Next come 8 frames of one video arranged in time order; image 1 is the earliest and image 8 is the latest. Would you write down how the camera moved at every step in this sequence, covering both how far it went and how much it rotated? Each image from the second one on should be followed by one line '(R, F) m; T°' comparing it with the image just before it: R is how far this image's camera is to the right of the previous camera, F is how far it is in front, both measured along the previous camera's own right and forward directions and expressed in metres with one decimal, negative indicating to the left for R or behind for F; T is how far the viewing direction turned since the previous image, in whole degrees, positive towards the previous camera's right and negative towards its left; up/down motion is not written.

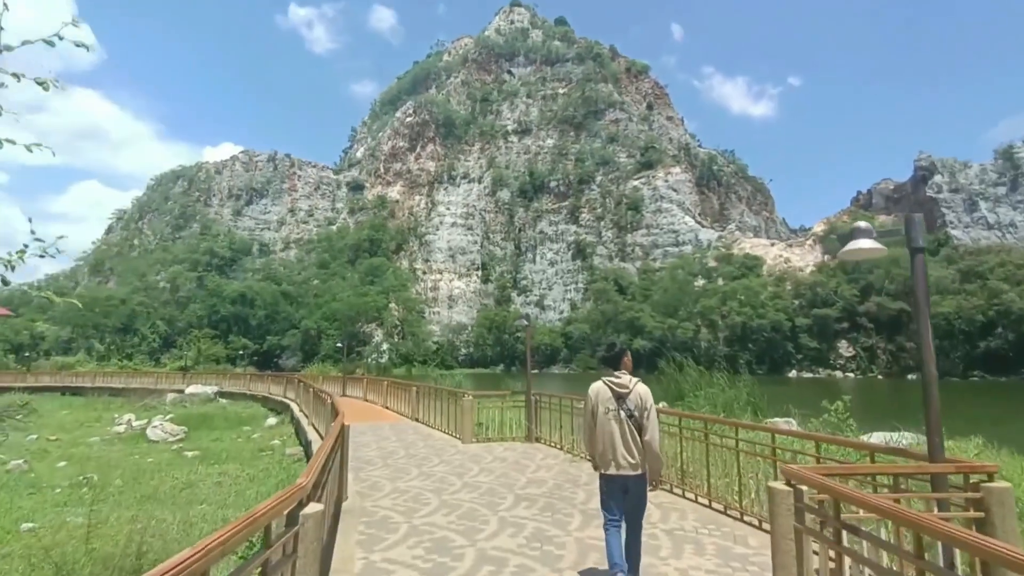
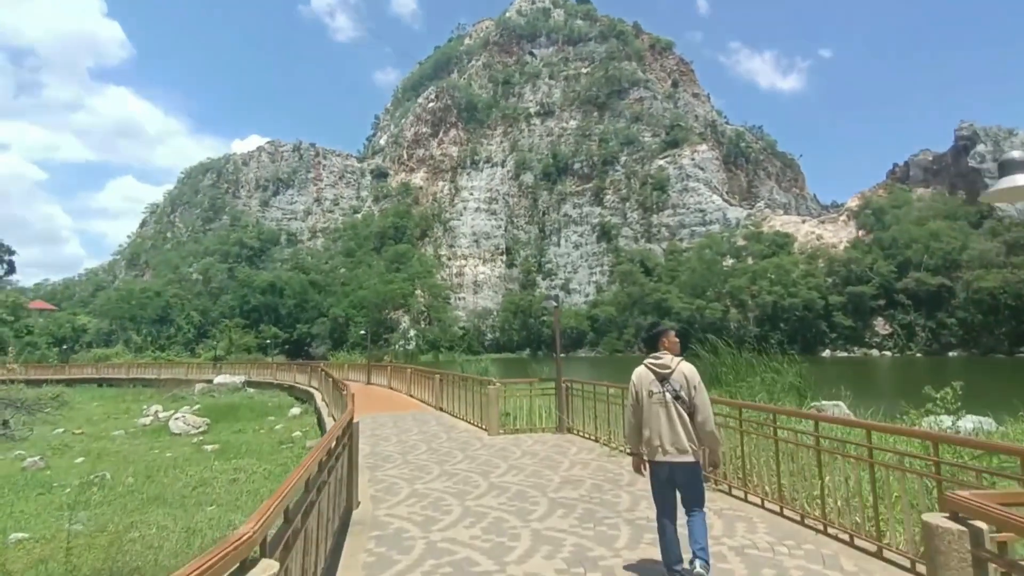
(-0.1, +1.2) m; -3°
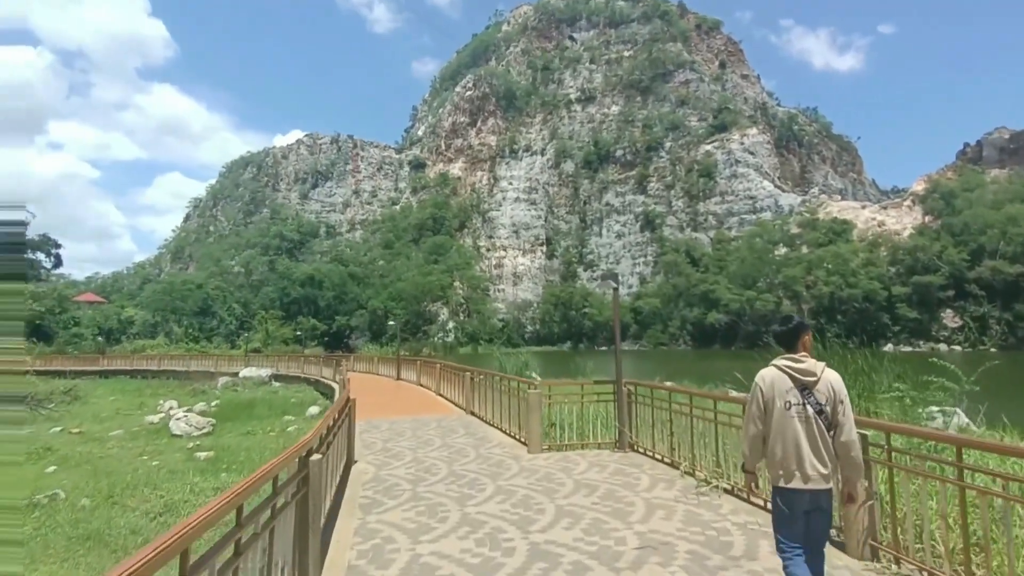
(-0.1, +3.0) m; -5°
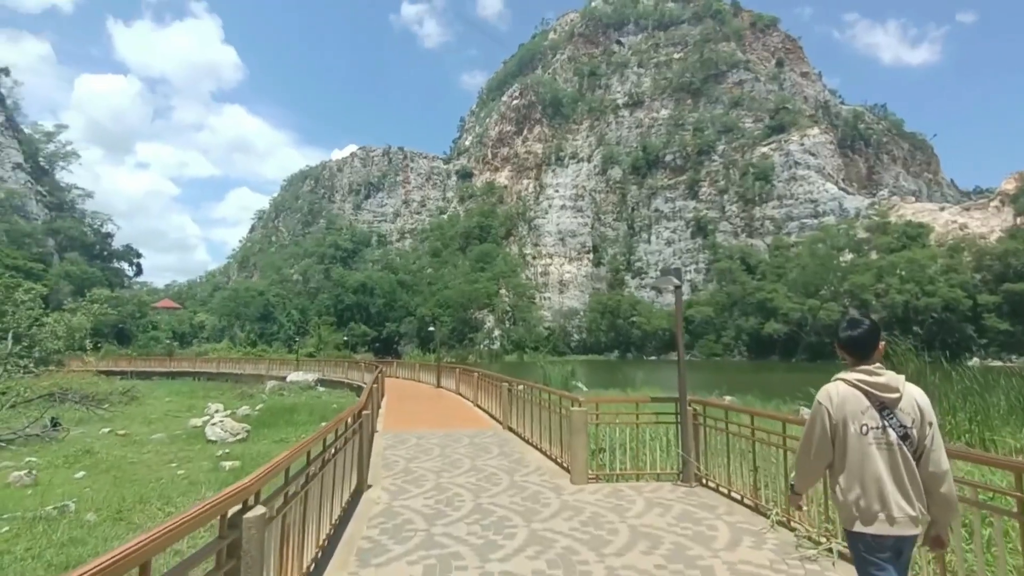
(+0.1, +1.3) m; -6°
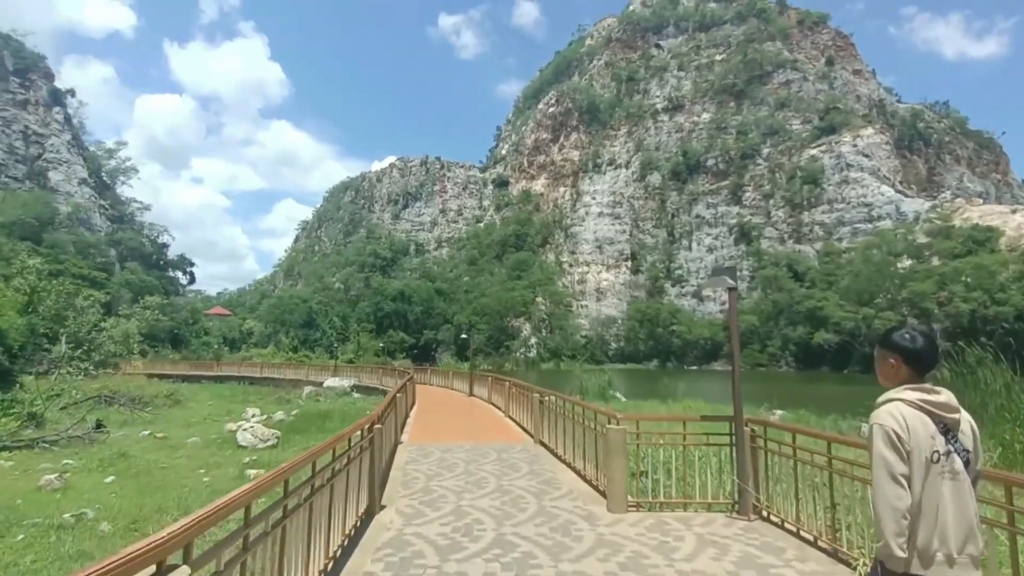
(+0.1, +0.7) m; -5°
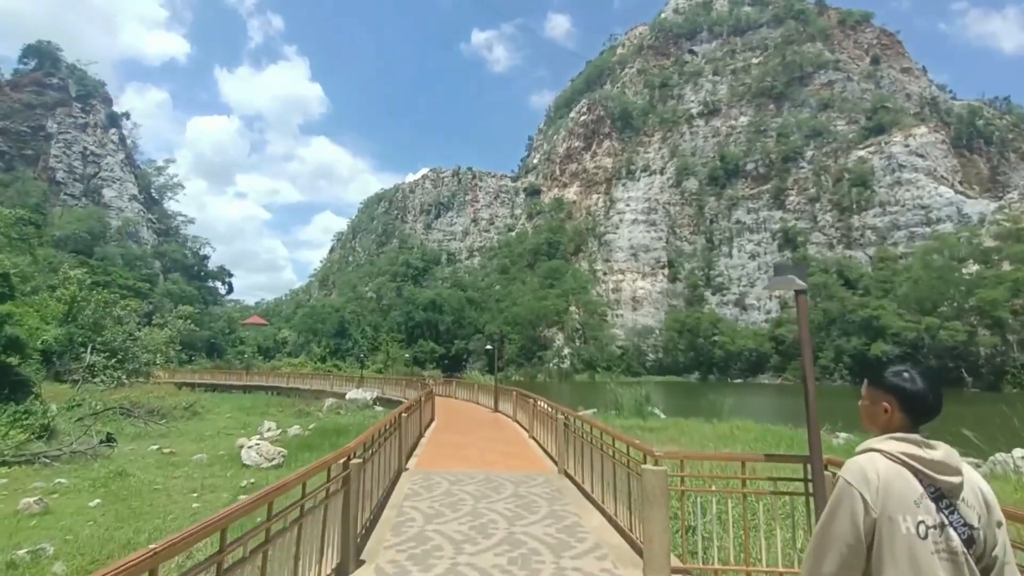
(+0.3, +1.5) m; -4°
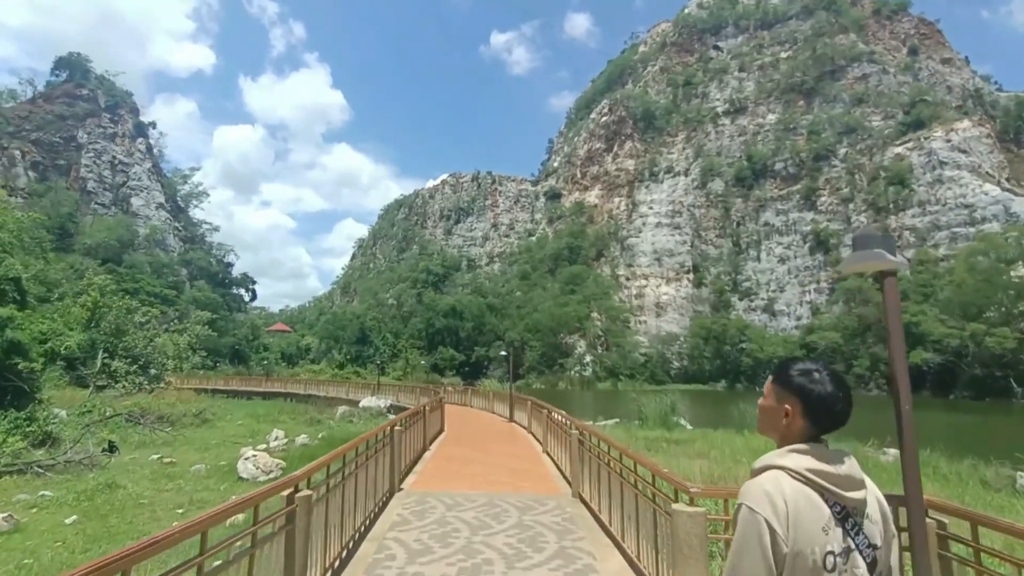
(+0.3, +1.1) m; -3°
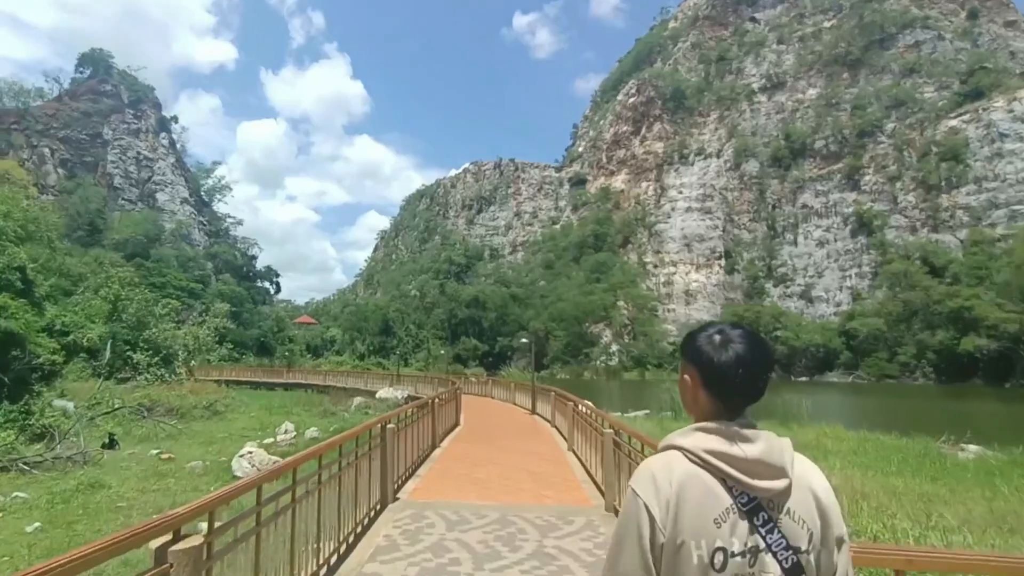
(+0.1, +1.7) m; -3°
